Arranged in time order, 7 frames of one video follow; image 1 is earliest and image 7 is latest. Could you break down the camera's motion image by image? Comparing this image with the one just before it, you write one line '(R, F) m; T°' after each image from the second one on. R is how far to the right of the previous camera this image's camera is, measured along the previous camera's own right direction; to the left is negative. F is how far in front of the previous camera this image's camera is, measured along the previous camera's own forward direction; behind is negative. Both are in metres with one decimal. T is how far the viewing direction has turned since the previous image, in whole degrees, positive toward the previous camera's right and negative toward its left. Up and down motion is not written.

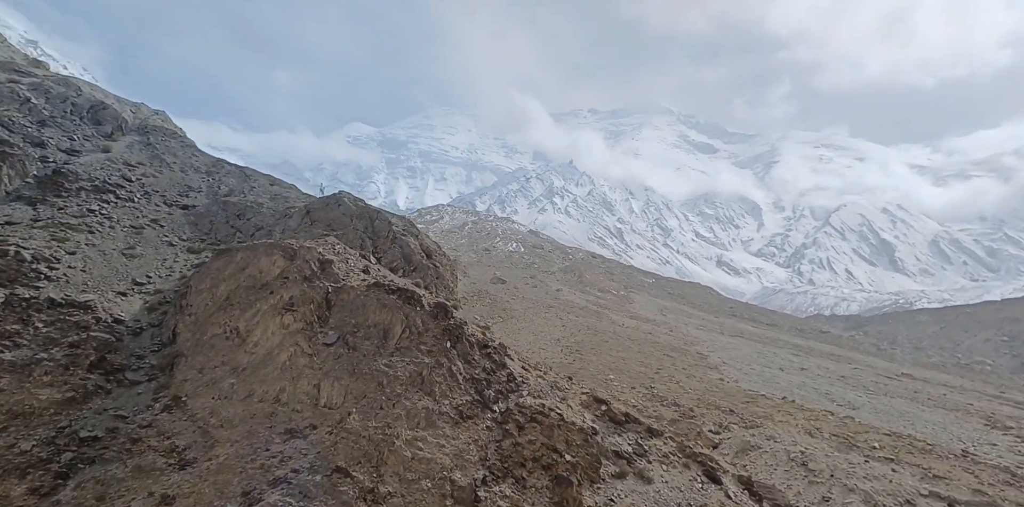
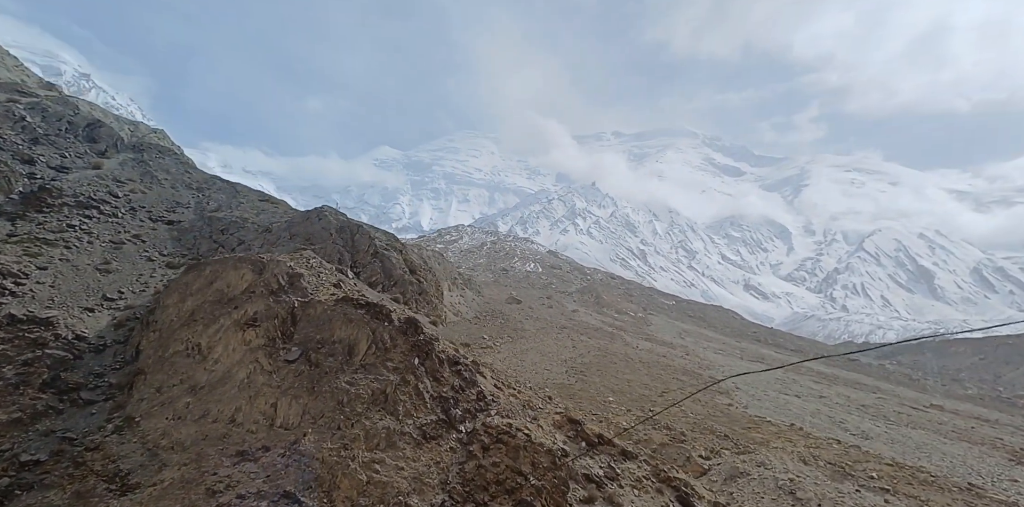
(+0.5, +0.3) m; -1°
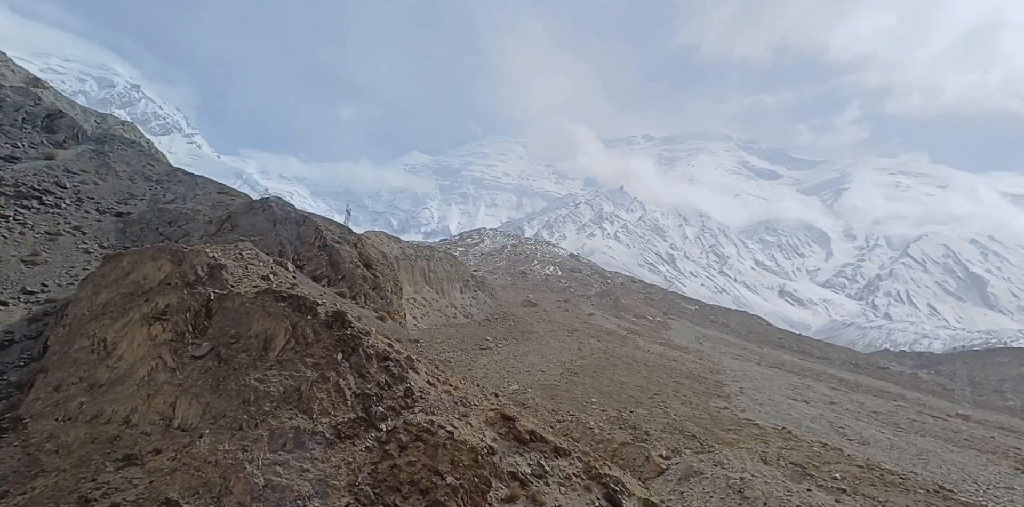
(+0.8, +0.5) m; 0°
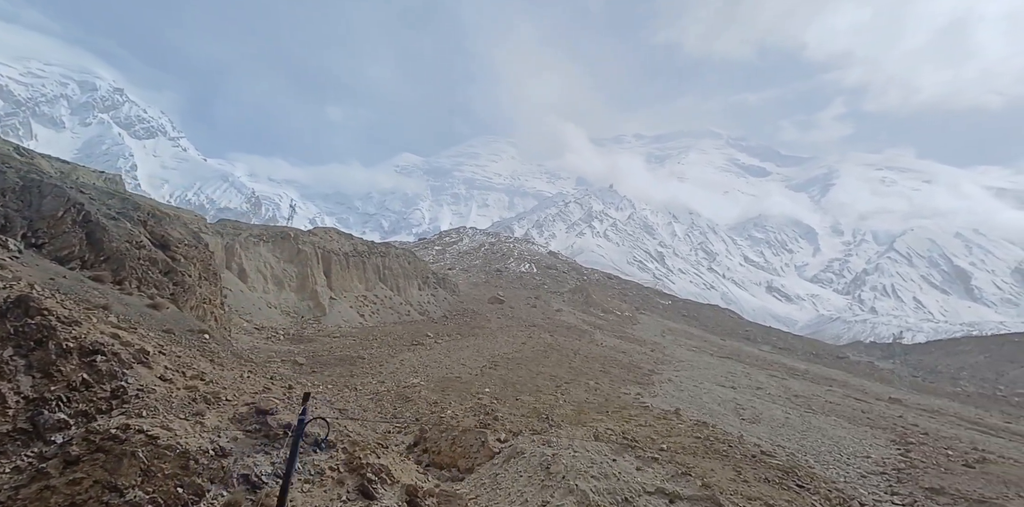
(+2.0, +0.9) m; +6°
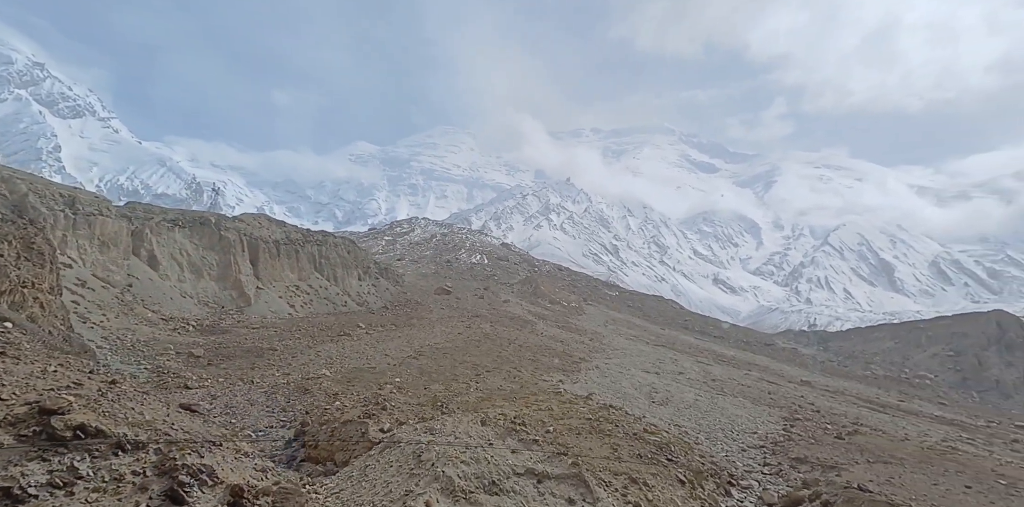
(+0.7, 0.0) m; +6°
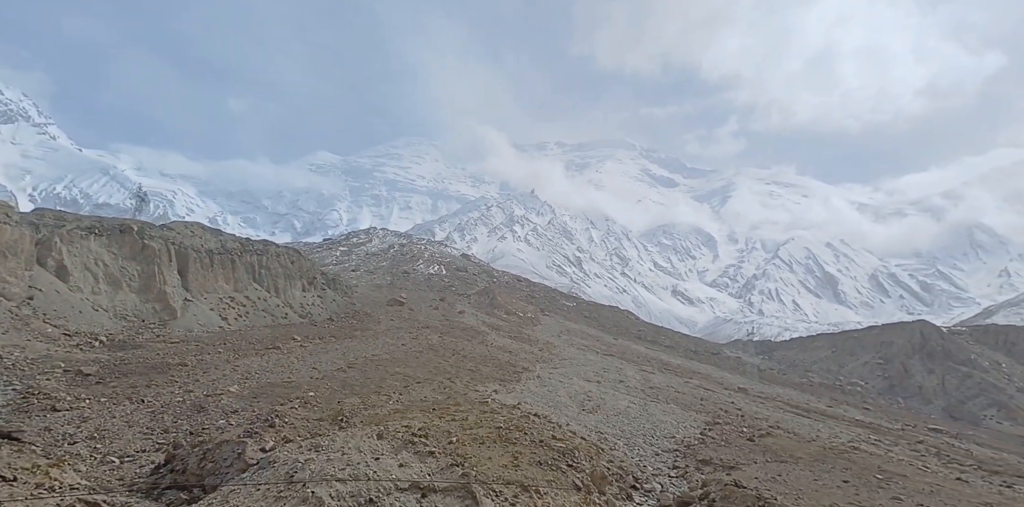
(+0.7, +0.4) m; +5°
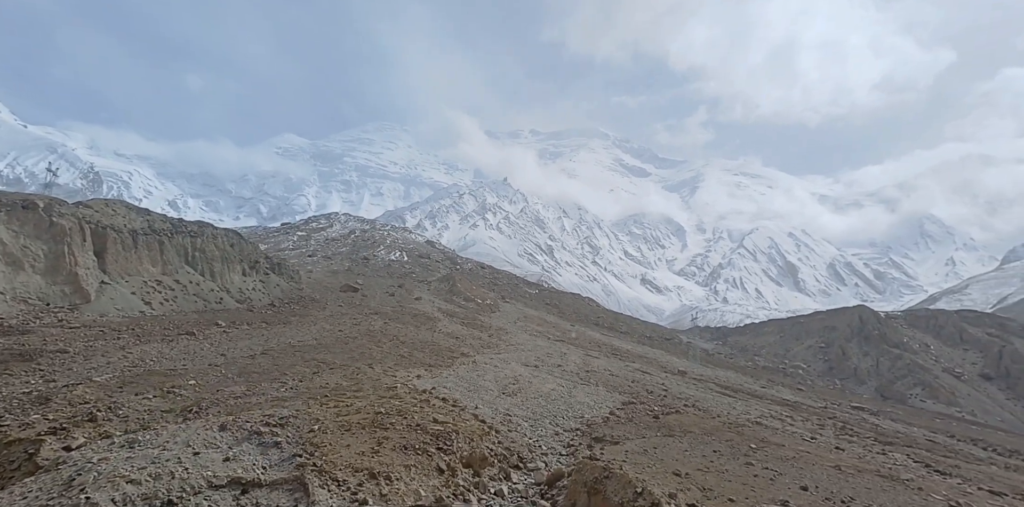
(+1.0, +0.7) m; +5°
